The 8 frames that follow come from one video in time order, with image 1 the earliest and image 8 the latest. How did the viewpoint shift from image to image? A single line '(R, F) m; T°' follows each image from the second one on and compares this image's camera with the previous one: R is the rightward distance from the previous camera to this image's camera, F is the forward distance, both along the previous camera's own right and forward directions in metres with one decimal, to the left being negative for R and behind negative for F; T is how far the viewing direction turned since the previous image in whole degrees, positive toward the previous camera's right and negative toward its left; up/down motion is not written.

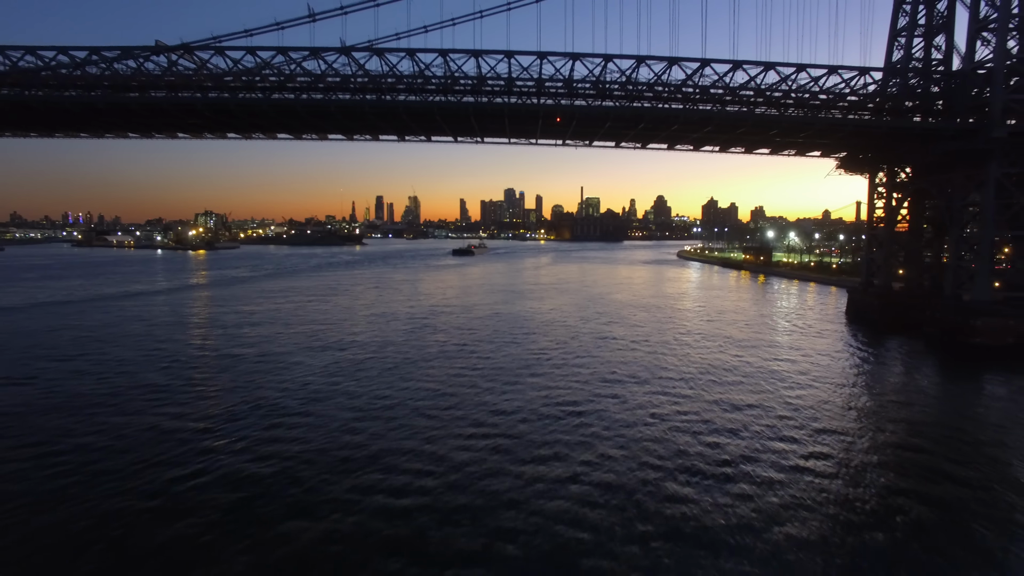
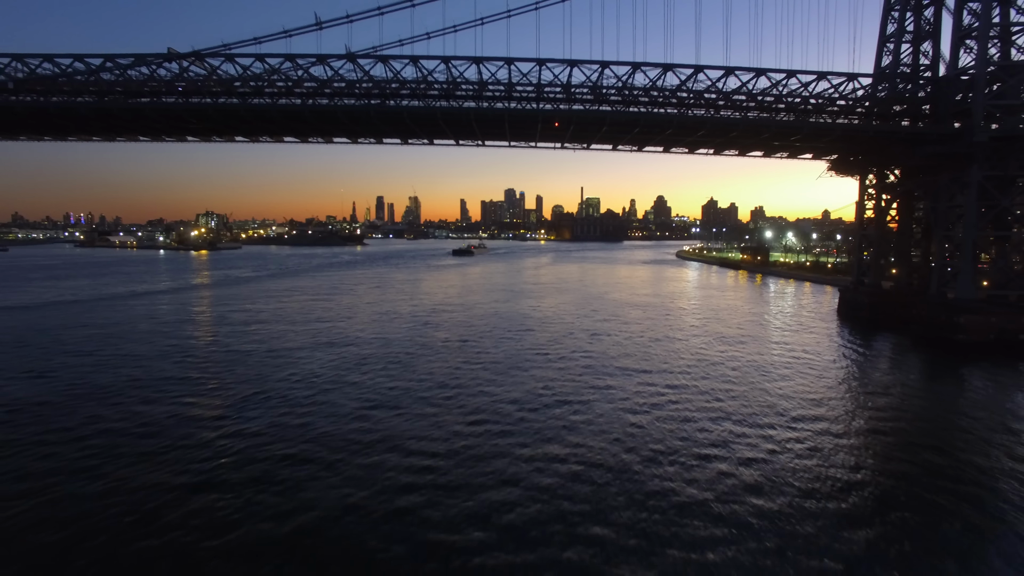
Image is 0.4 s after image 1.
(0.0, -0.5) m; 0°
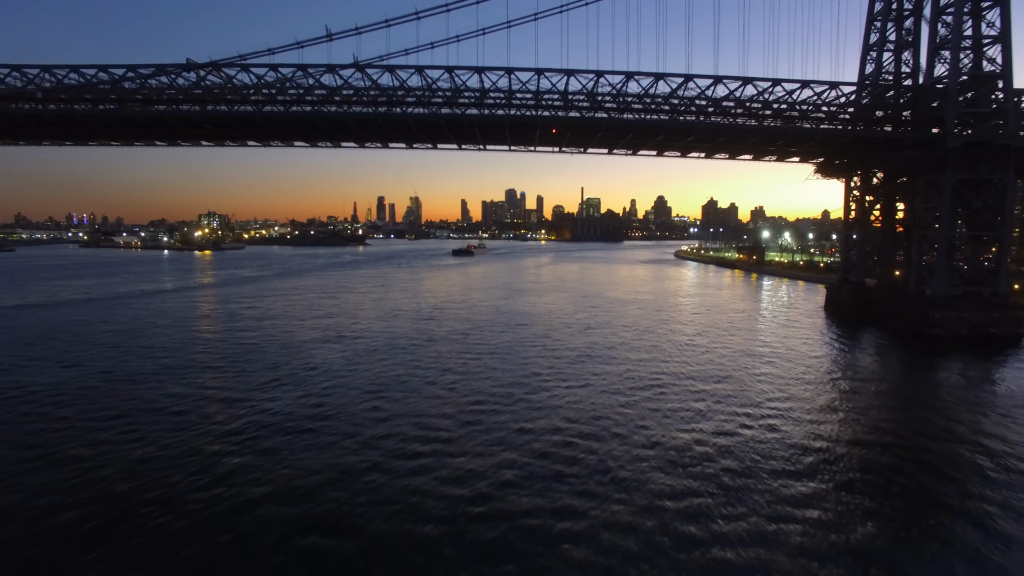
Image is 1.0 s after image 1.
(0.0, -0.9) m; 0°
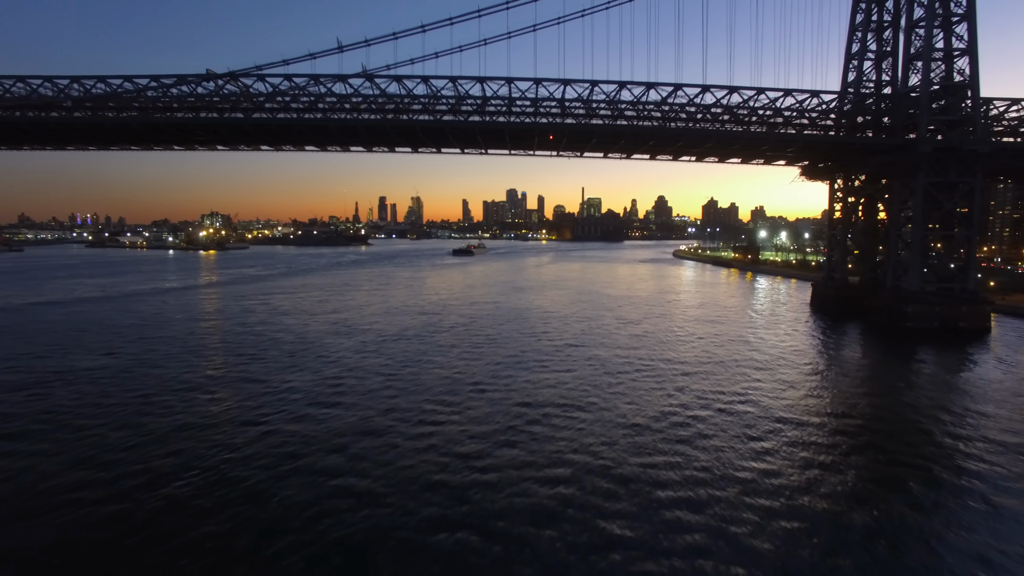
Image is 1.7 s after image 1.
(0.0, -1.0) m; 0°
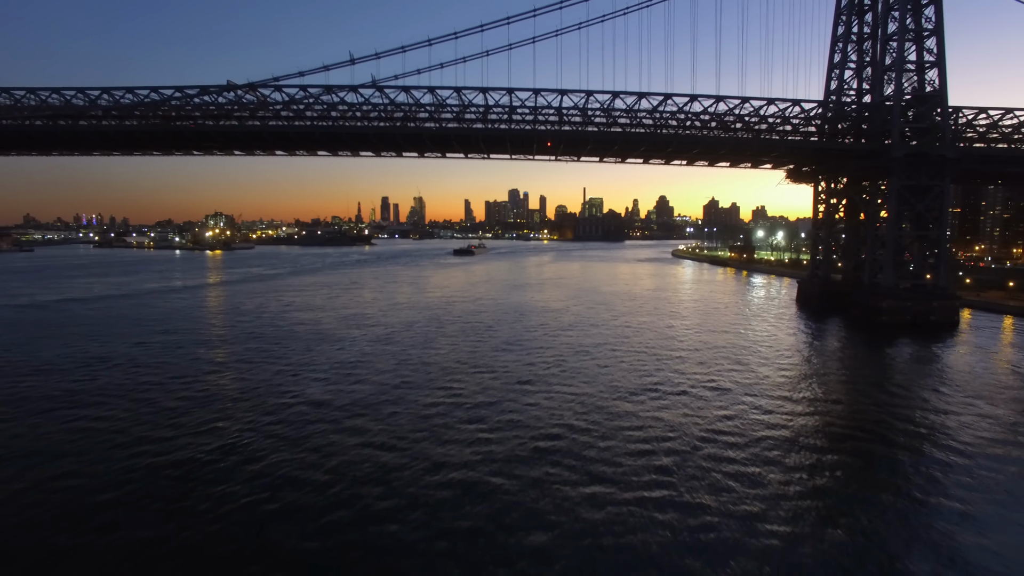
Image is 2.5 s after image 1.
(+0.1, -1.2) m; 0°
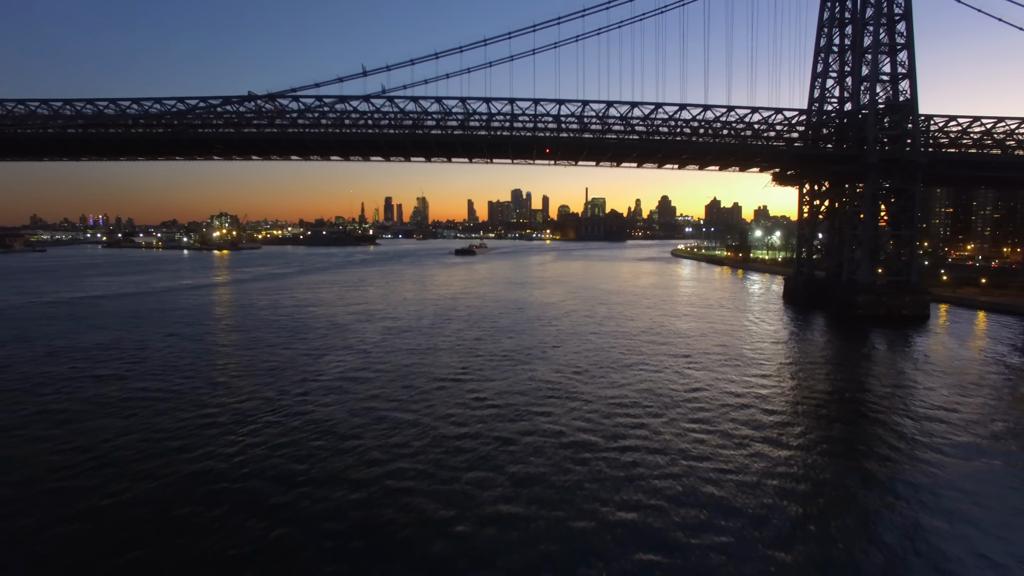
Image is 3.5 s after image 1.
(+0.1, -1.3) m; 0°
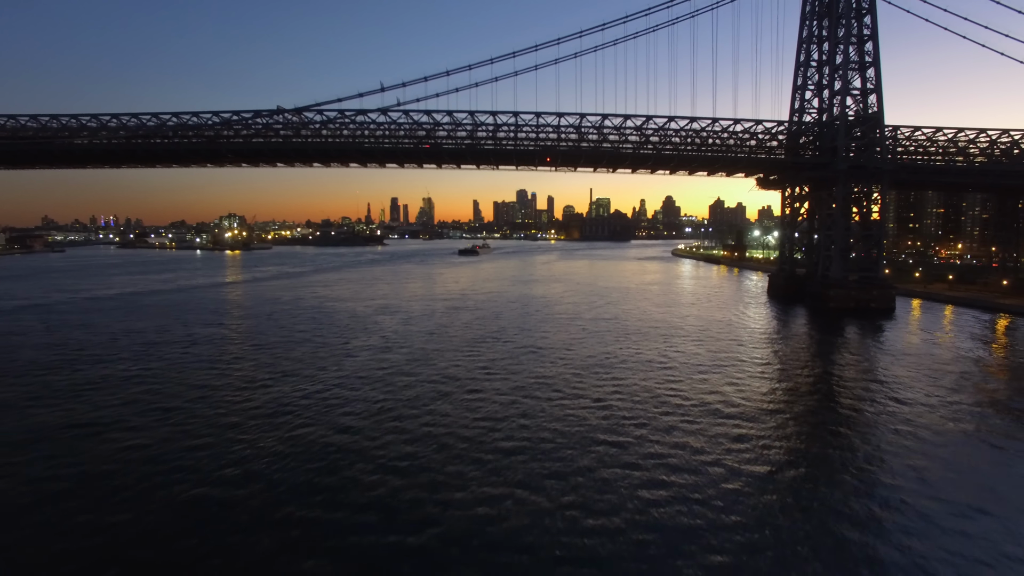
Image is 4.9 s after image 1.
(+0.1, -2.0) m; -1°
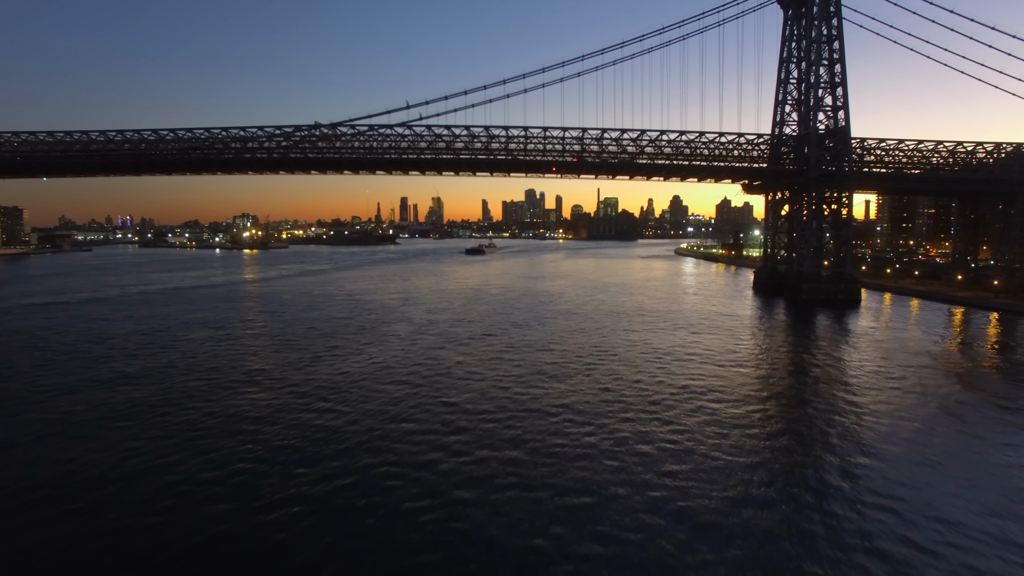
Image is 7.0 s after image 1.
(-0.1, -2.8) m; -1°
